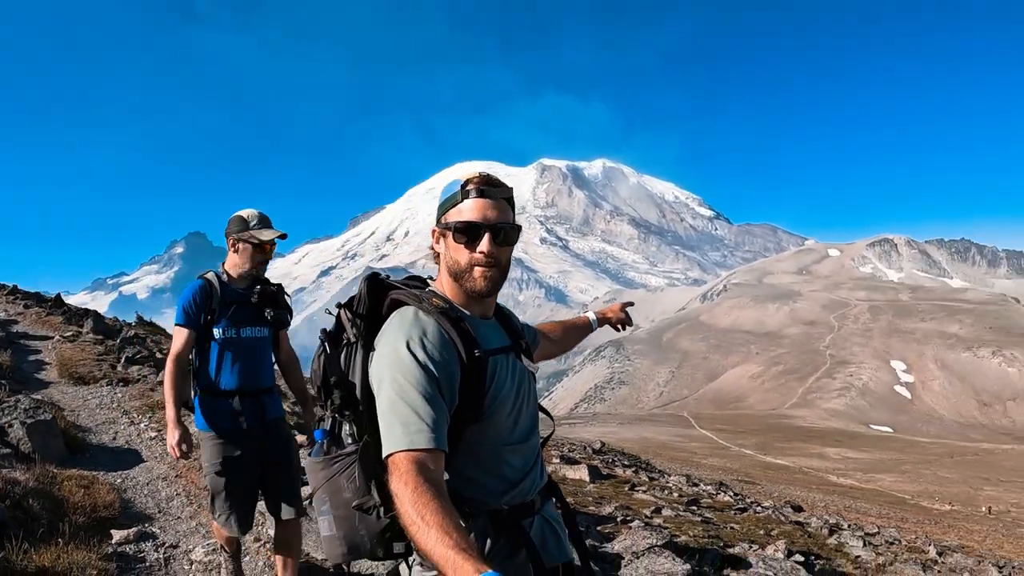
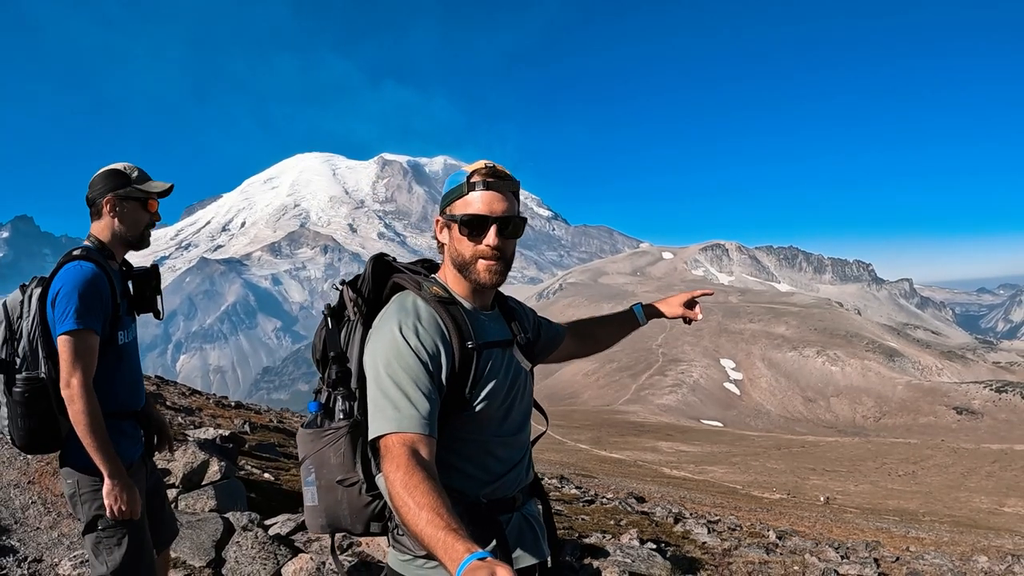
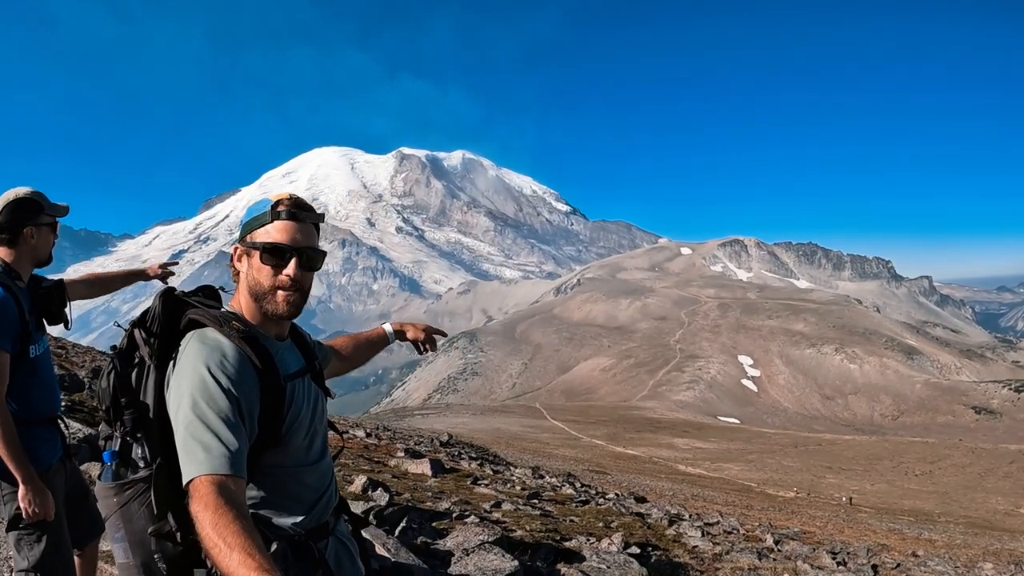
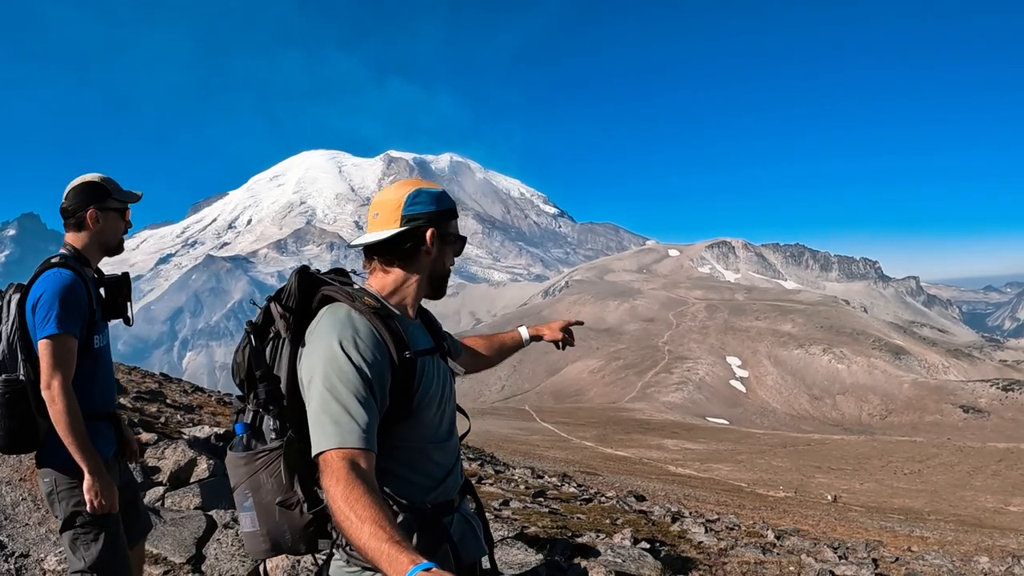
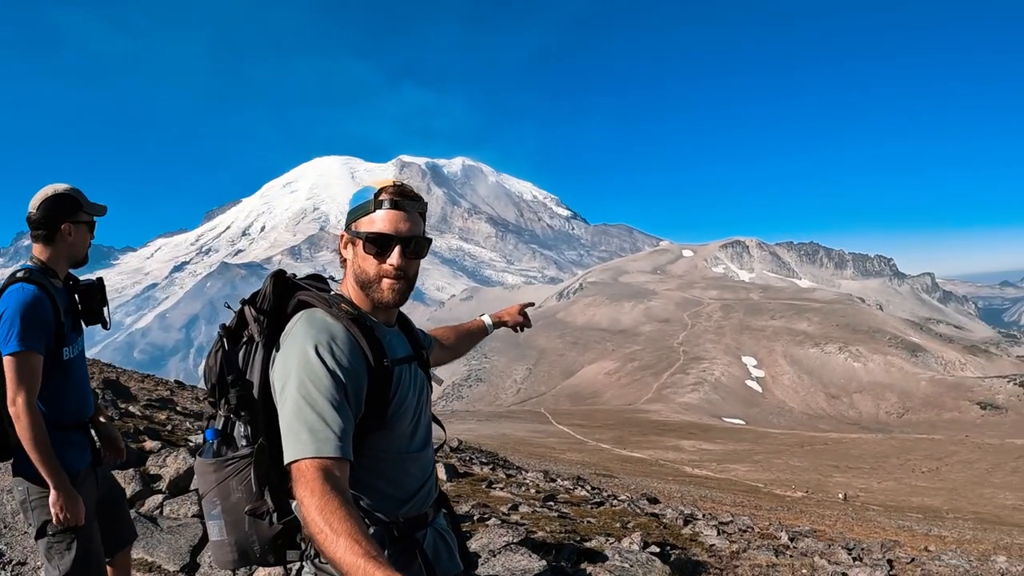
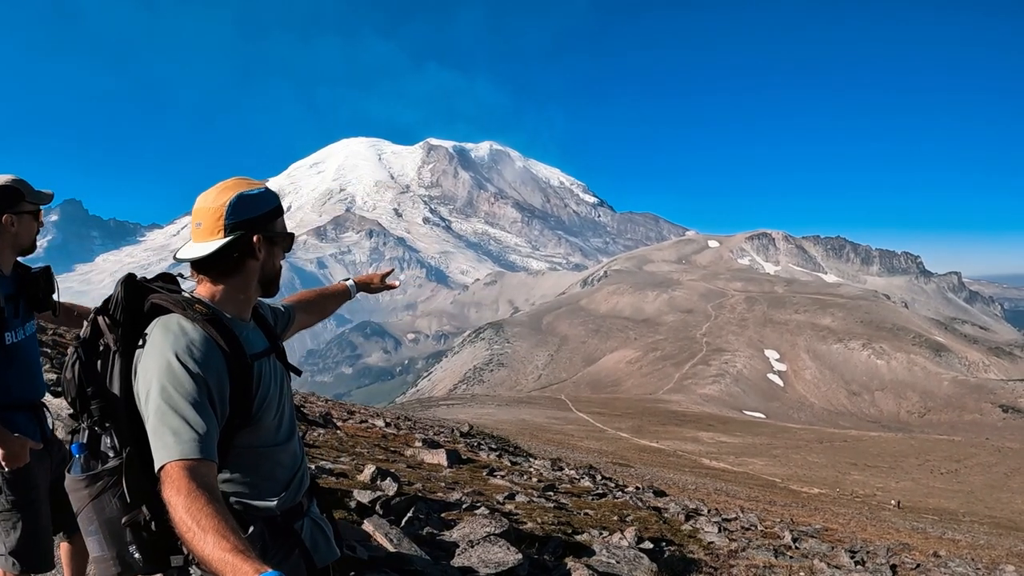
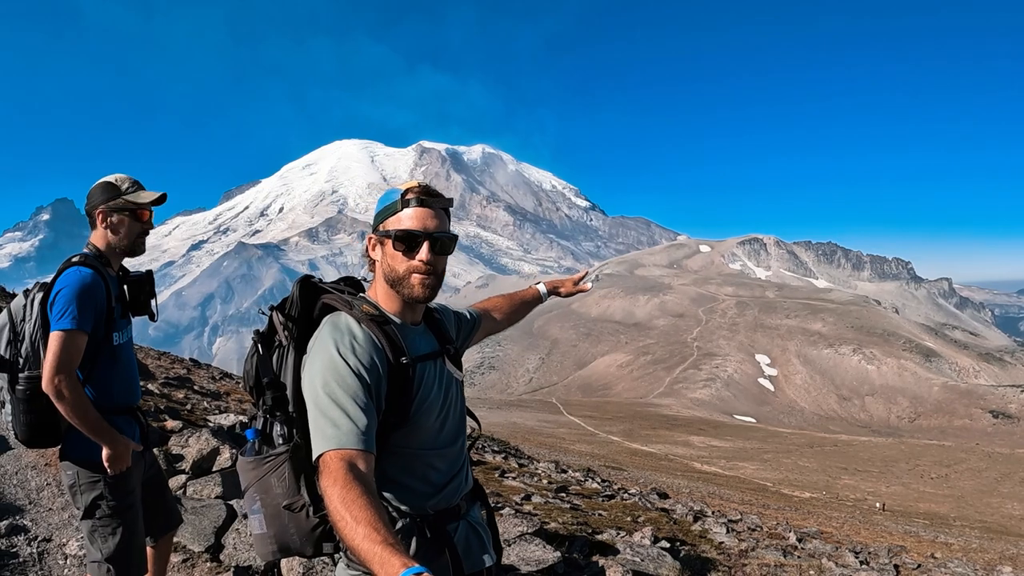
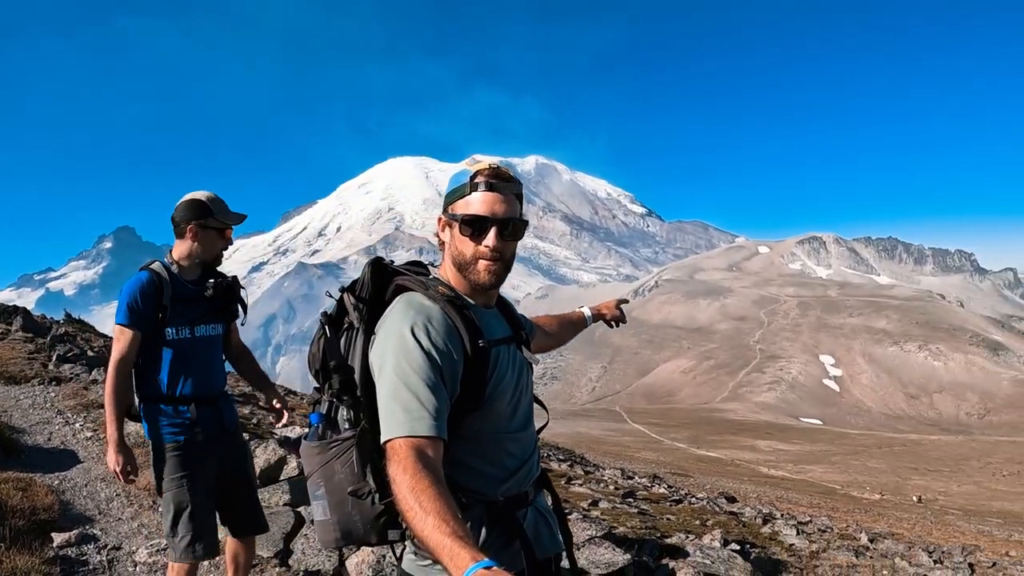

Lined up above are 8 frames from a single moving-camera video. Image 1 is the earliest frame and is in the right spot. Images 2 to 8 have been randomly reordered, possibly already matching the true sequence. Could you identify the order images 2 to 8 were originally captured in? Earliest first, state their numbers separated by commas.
8, 5, 2, 4, 3, 7, 6
